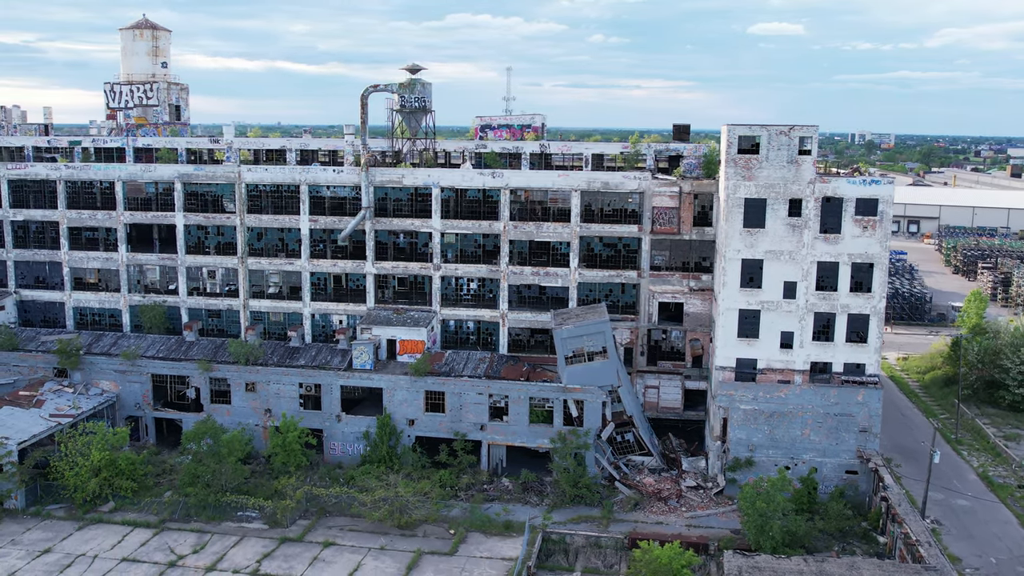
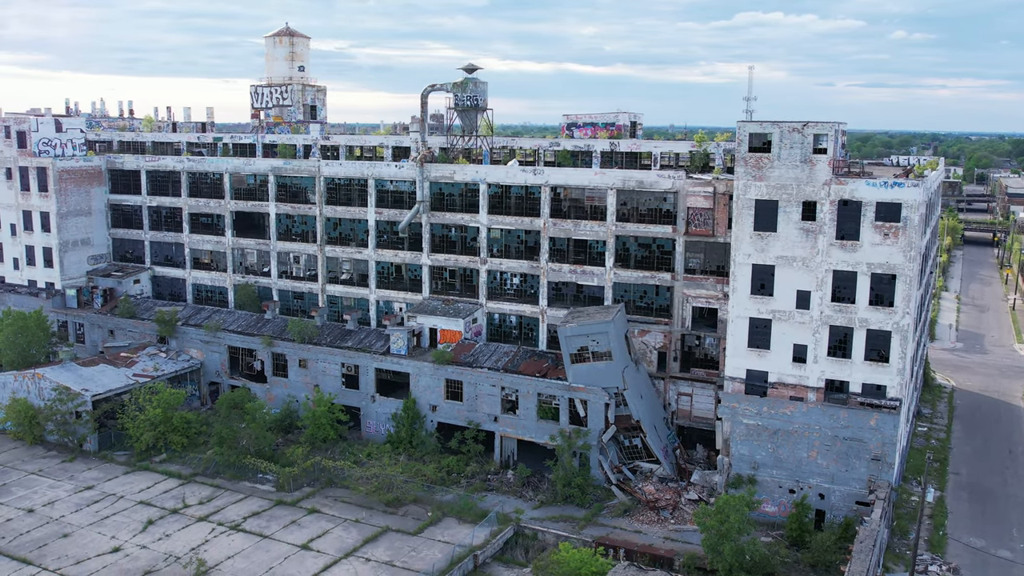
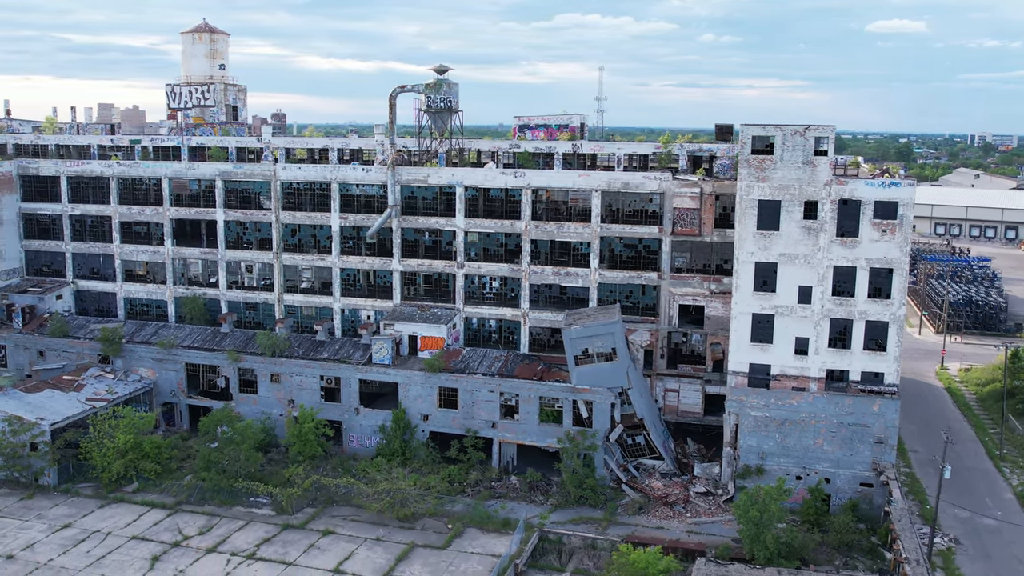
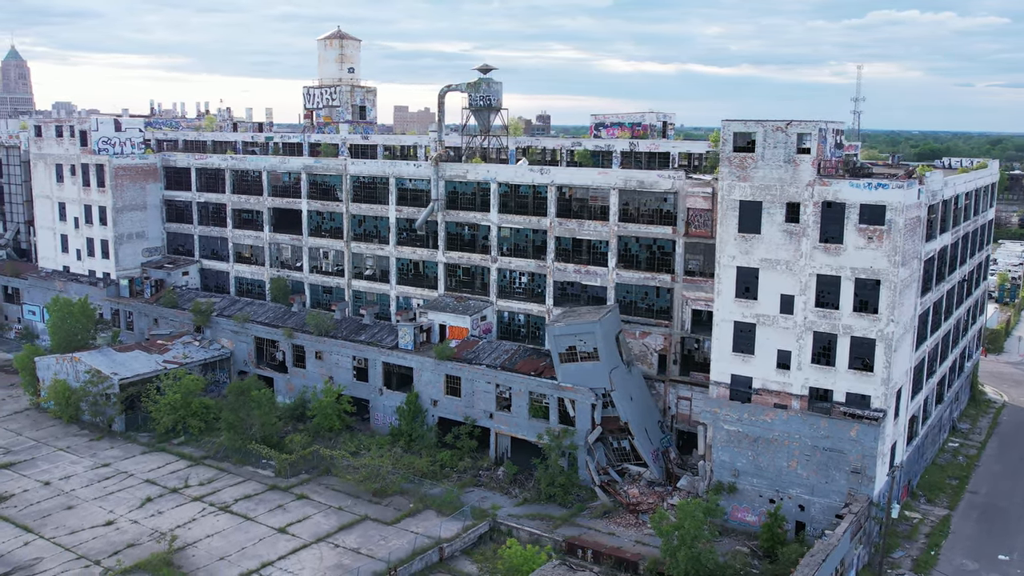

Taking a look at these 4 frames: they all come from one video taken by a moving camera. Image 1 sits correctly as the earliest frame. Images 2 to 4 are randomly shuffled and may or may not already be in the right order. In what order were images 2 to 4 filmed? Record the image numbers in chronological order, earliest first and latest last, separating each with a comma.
3, 2, 4
